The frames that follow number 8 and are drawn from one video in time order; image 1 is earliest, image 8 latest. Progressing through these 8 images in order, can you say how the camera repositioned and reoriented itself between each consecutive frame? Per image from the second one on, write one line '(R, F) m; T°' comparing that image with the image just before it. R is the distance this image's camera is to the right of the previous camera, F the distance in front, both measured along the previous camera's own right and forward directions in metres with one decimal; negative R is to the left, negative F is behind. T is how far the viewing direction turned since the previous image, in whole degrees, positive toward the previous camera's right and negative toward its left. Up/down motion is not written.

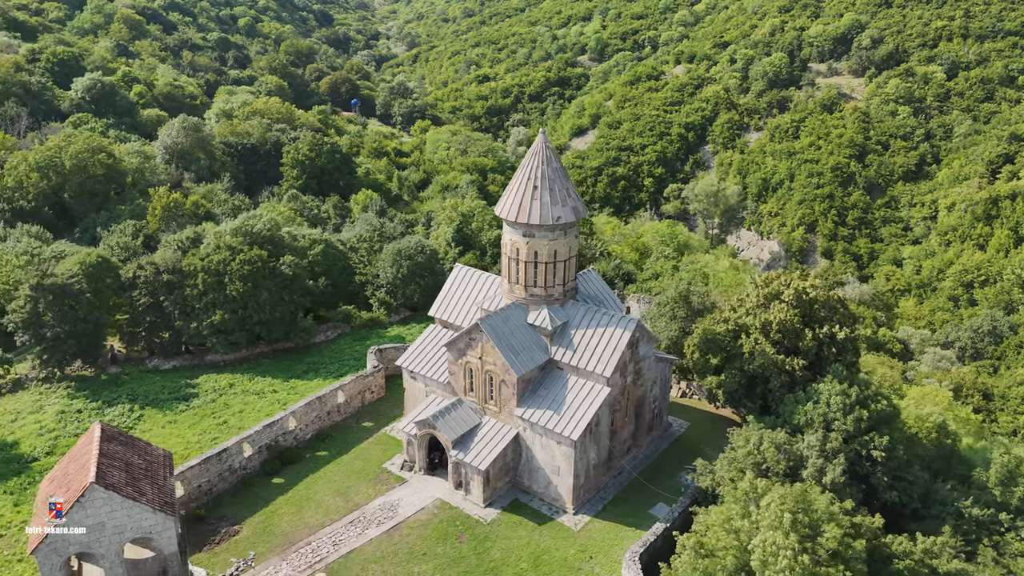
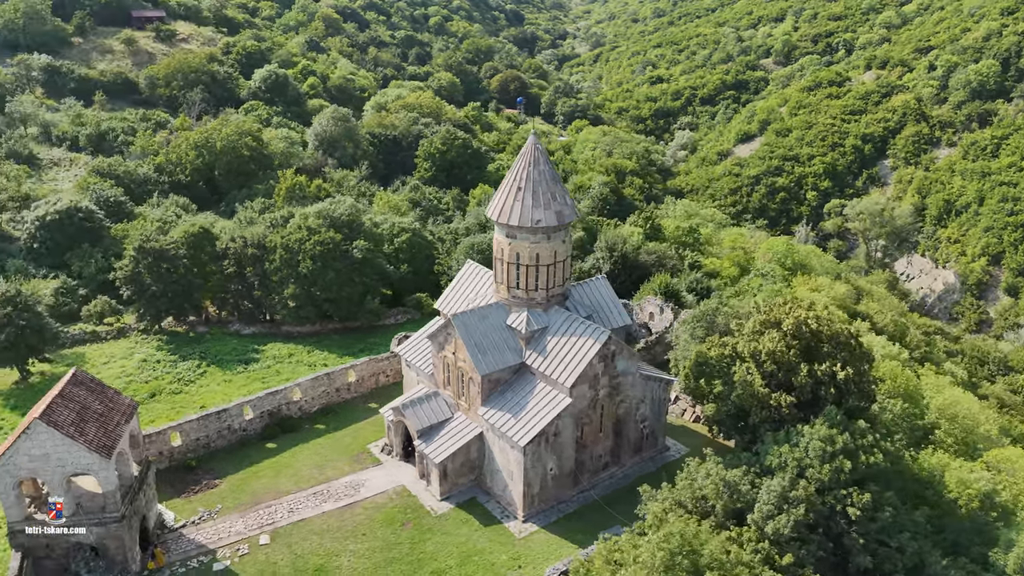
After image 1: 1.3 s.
(+5.9, +0.8) m; -14°
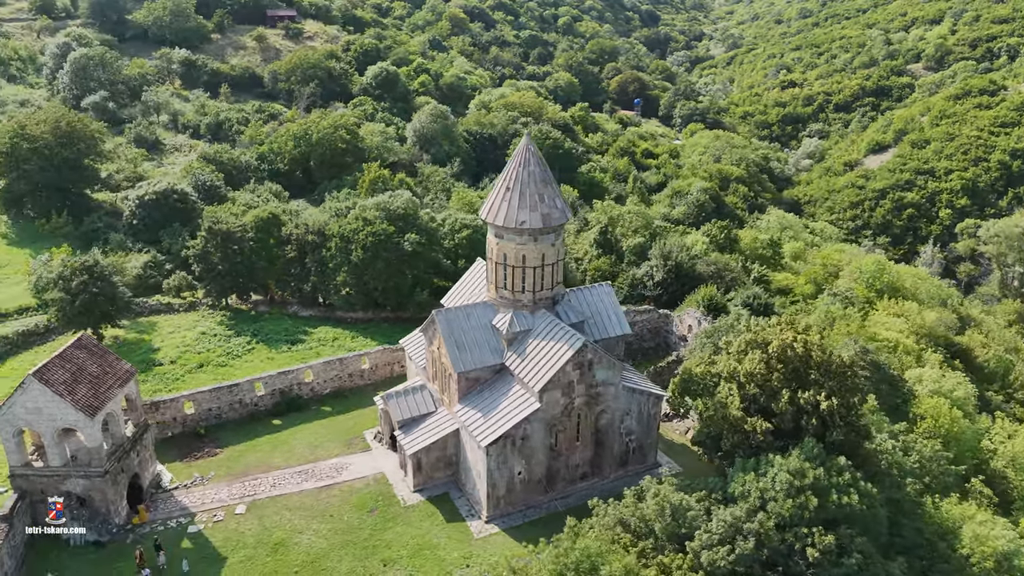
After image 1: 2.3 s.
(+4.2, +0.4) m; -10°
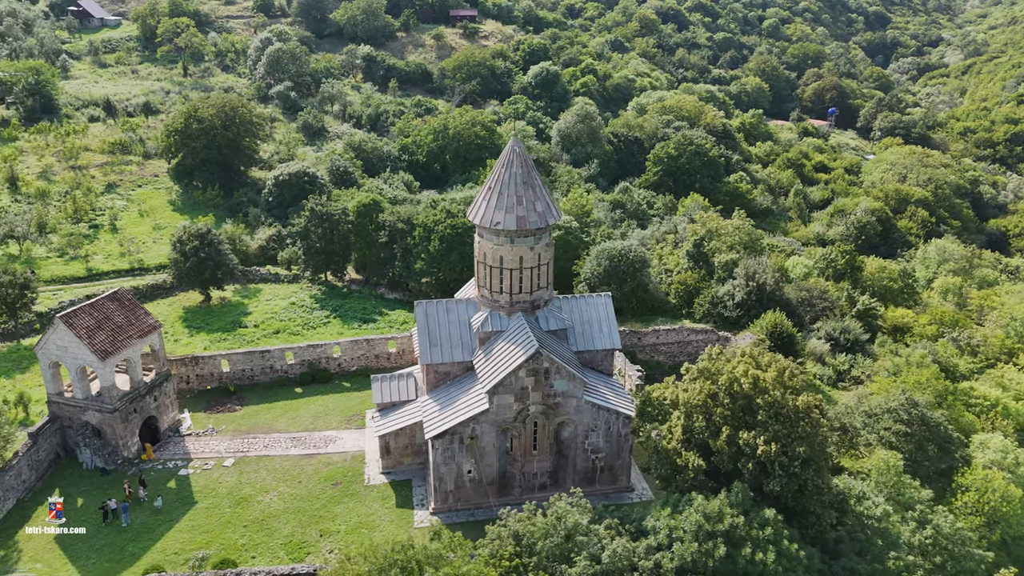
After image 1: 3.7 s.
(+6.4, +0.9) m; -15°
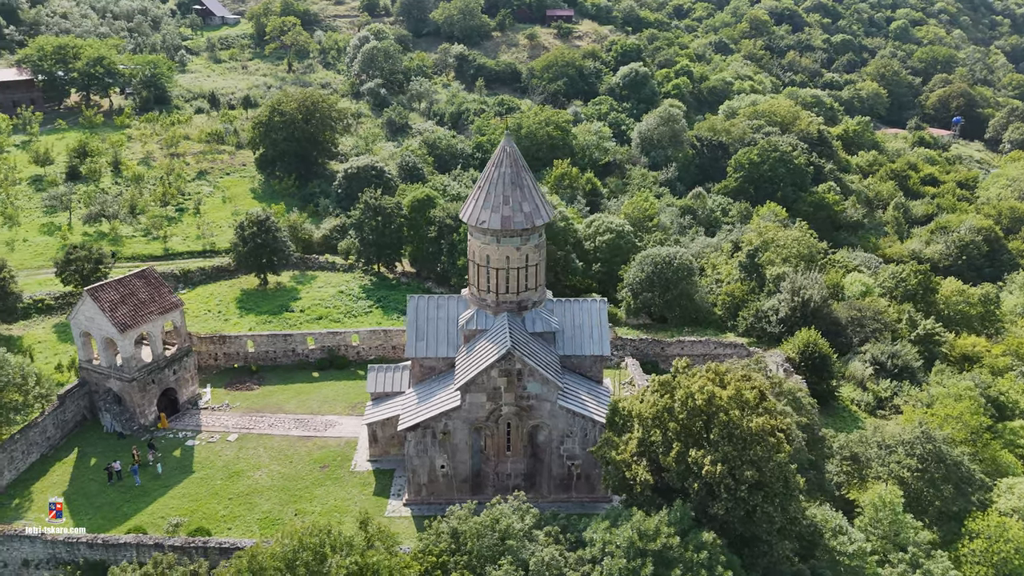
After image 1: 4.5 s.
(+3.6, +0.3) m; -8°
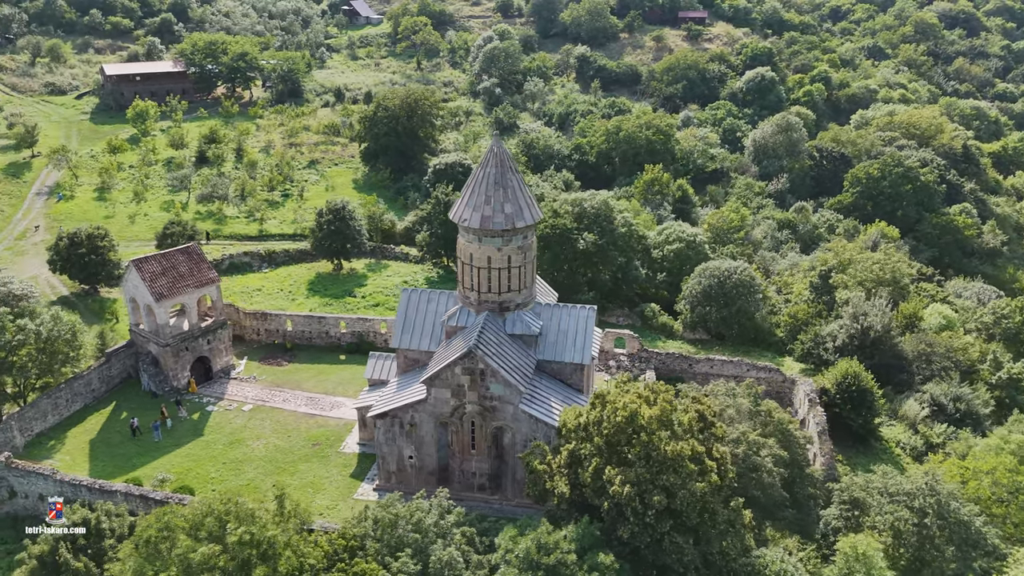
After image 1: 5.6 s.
(+4.8, +0.5) m; -11°
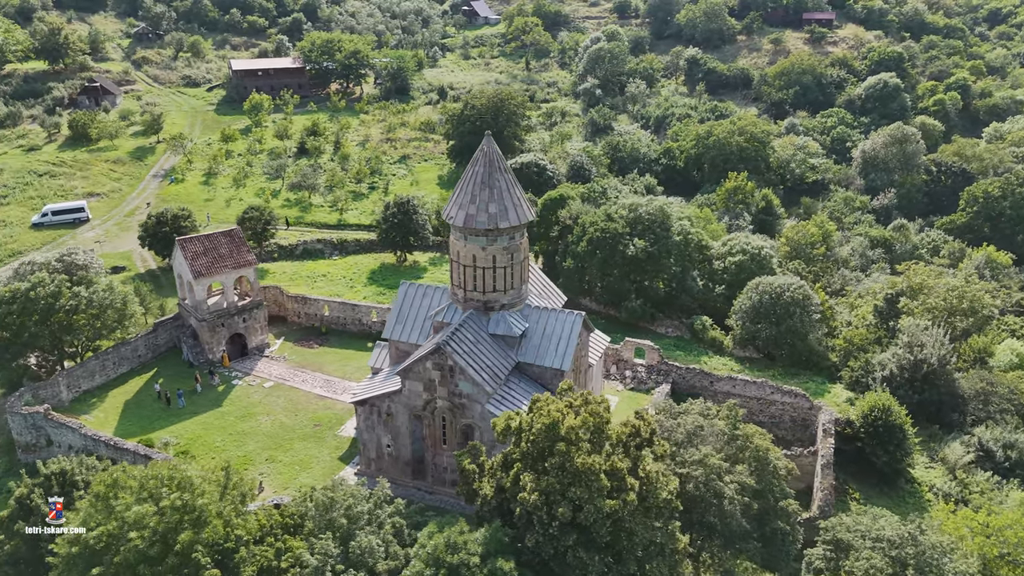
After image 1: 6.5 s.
(+4.2, +0.4) m; -10°
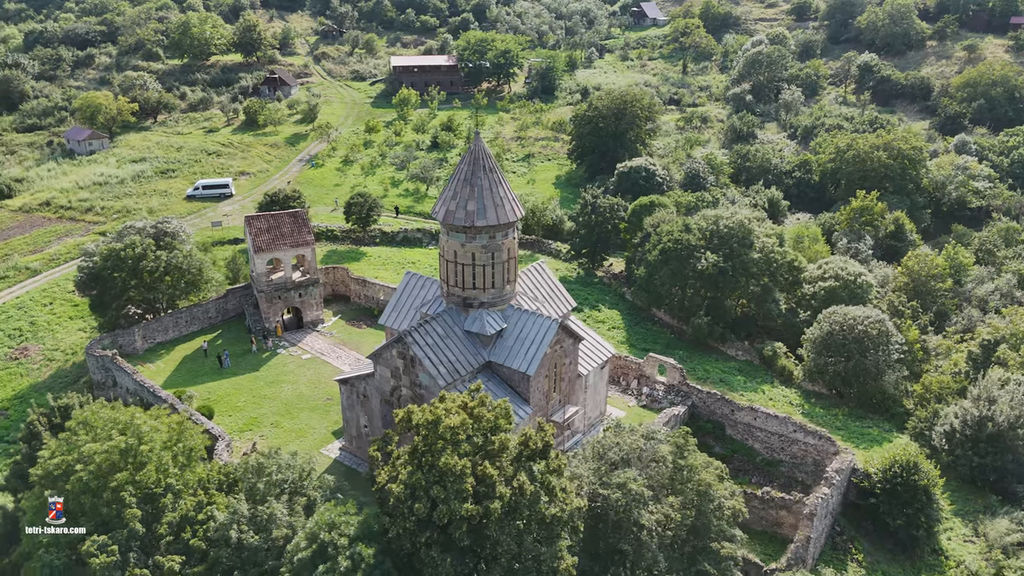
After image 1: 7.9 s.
(+6.0, +0.8) m; -14°
